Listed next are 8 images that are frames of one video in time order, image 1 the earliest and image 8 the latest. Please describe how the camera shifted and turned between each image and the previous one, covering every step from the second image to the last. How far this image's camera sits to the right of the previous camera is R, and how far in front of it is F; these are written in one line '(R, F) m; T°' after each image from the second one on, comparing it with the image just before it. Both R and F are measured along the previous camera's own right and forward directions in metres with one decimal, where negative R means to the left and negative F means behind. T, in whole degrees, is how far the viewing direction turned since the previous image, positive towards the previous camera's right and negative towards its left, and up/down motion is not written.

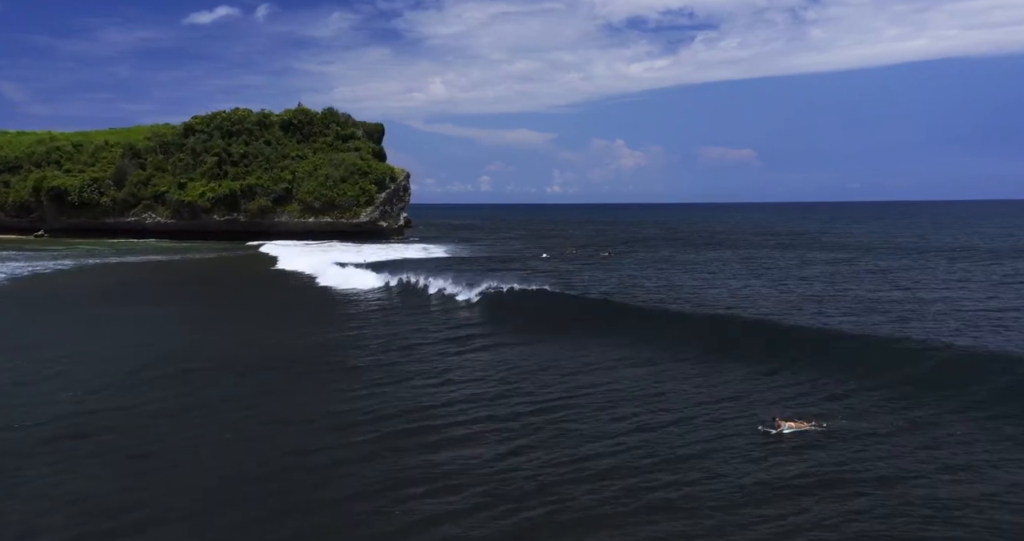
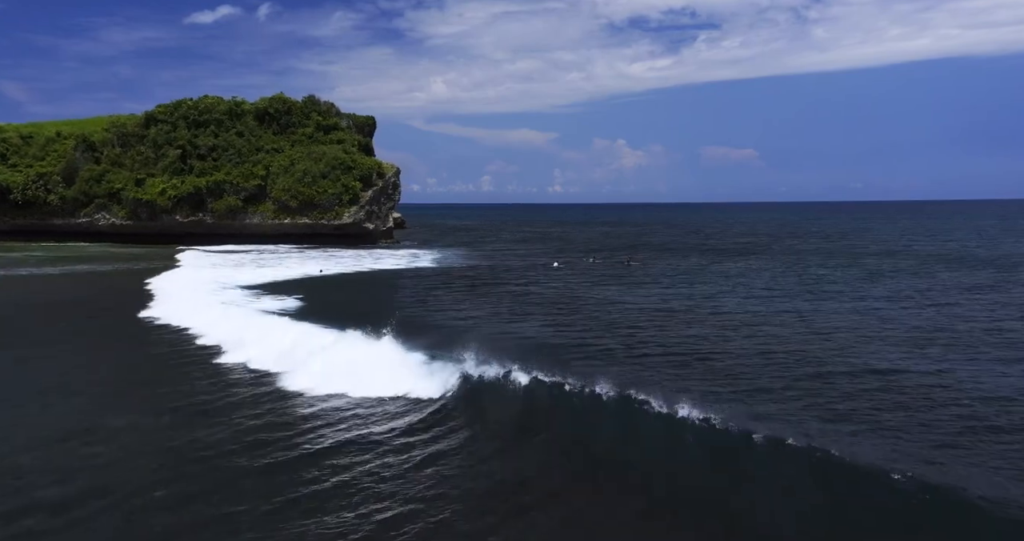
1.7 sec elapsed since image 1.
(0.0, +8.3) m; 0°
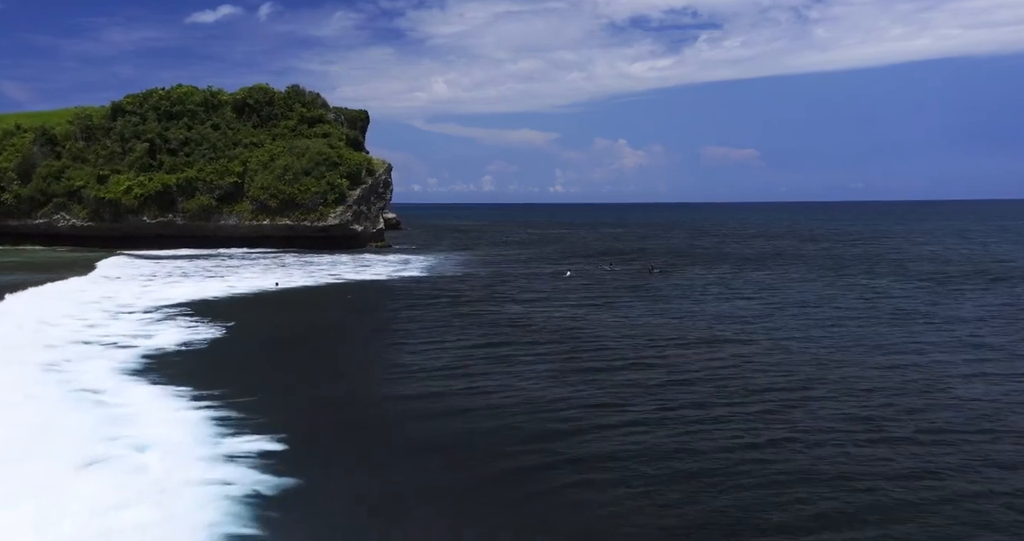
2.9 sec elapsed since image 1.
(-0.1, +5.9) m; 0°
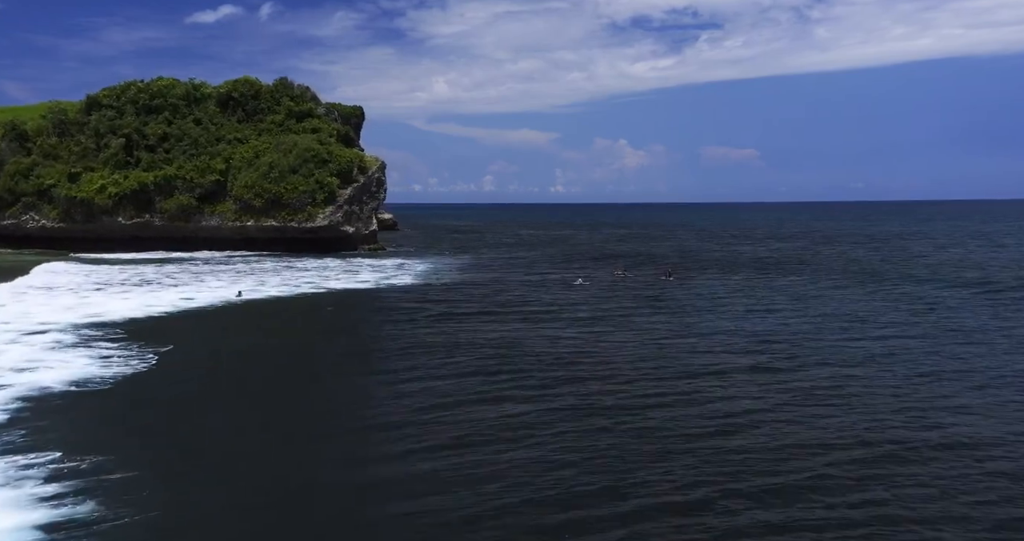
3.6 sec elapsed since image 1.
(-0.1, +3.8) m; 0°
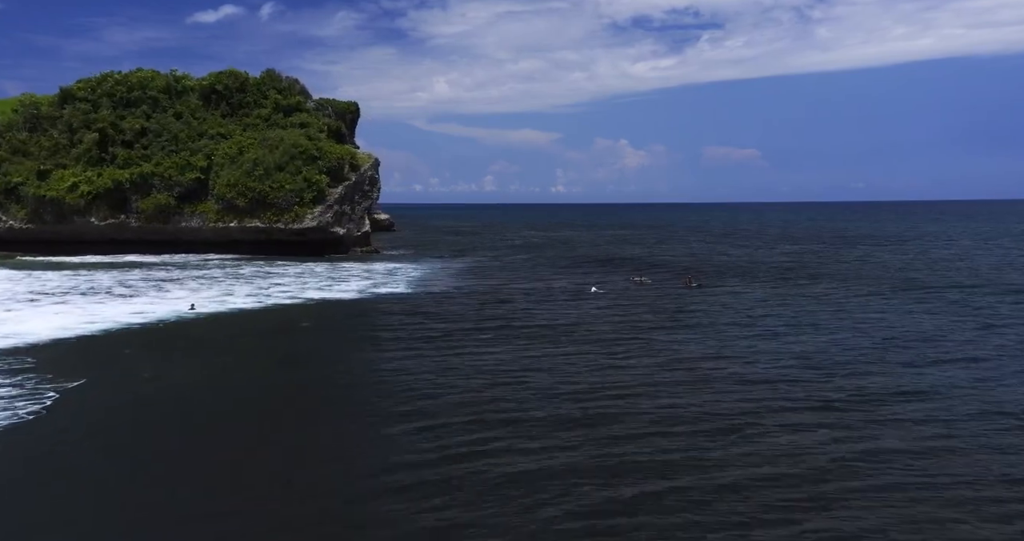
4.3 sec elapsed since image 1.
(0.0, +3.7) m; 0°
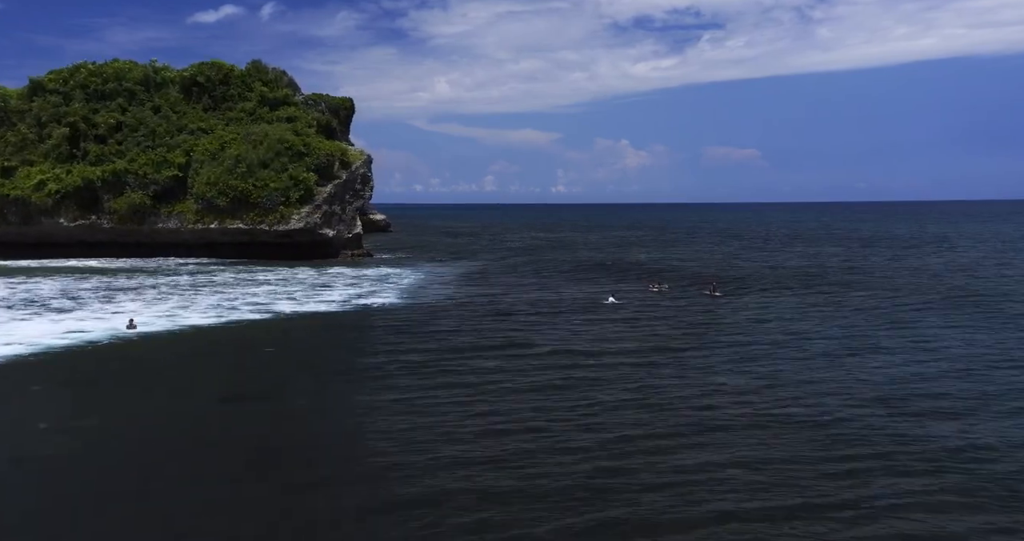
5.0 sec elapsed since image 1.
(-0.1, +3.6) m; 0°
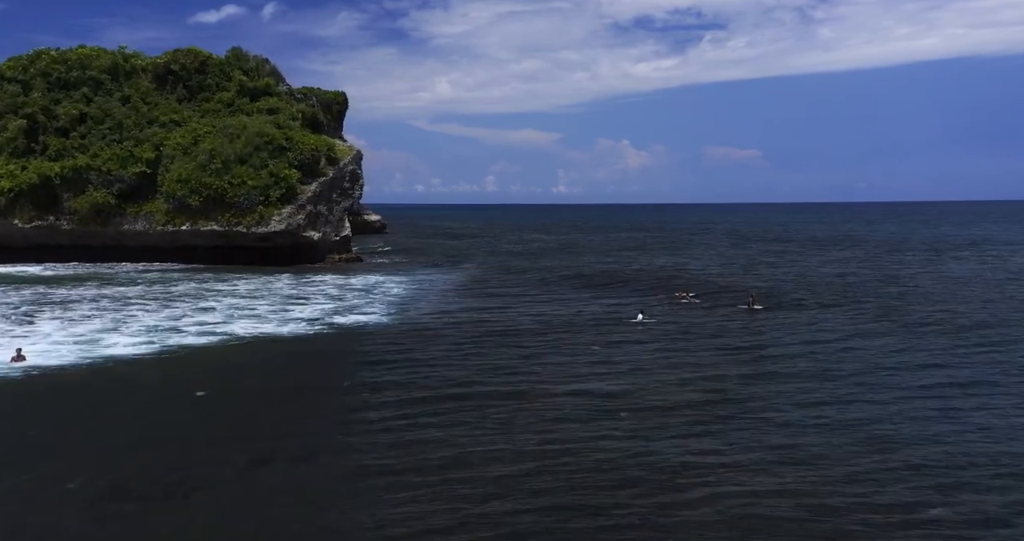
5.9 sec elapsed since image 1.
(-0.1, +4.5) m; 0°
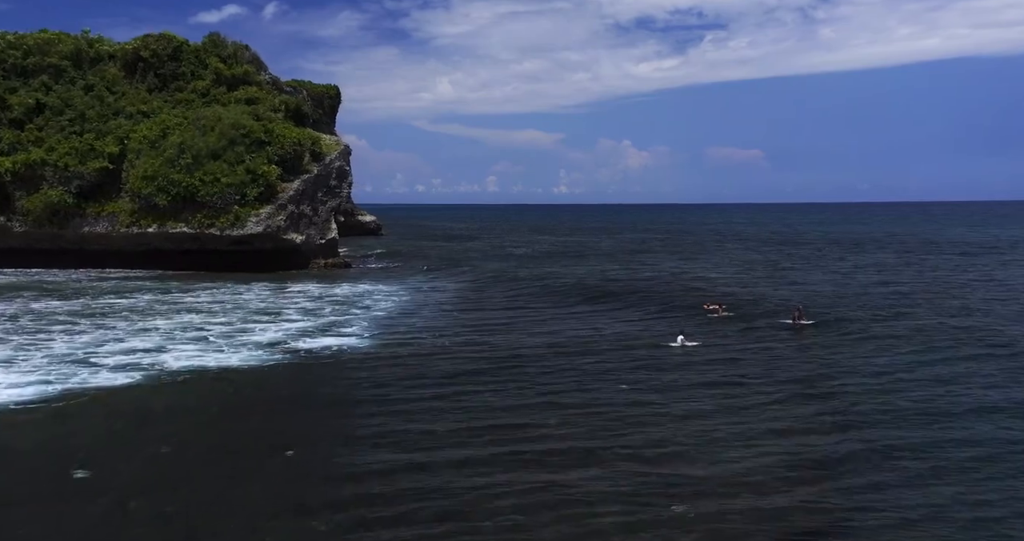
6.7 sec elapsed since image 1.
(-0.1, +4.3) m; 0°
